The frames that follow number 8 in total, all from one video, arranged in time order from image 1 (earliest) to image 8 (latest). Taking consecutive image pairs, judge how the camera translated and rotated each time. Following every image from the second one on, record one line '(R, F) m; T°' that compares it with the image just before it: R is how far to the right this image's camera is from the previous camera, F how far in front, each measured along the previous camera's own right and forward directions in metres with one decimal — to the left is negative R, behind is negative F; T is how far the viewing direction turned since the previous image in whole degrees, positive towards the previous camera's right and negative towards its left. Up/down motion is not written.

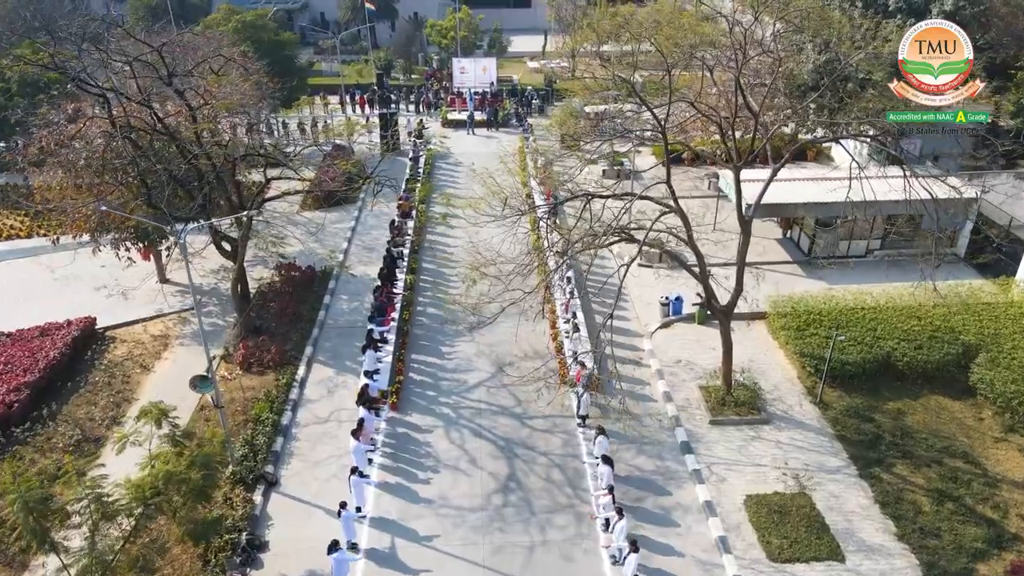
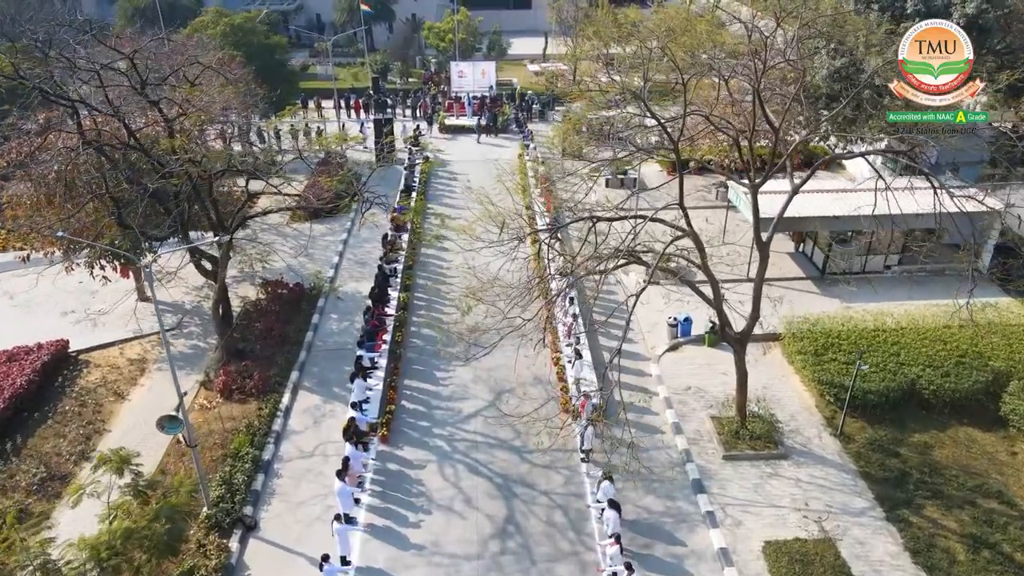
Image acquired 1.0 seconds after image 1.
(0.0, +1.0) m; 0°
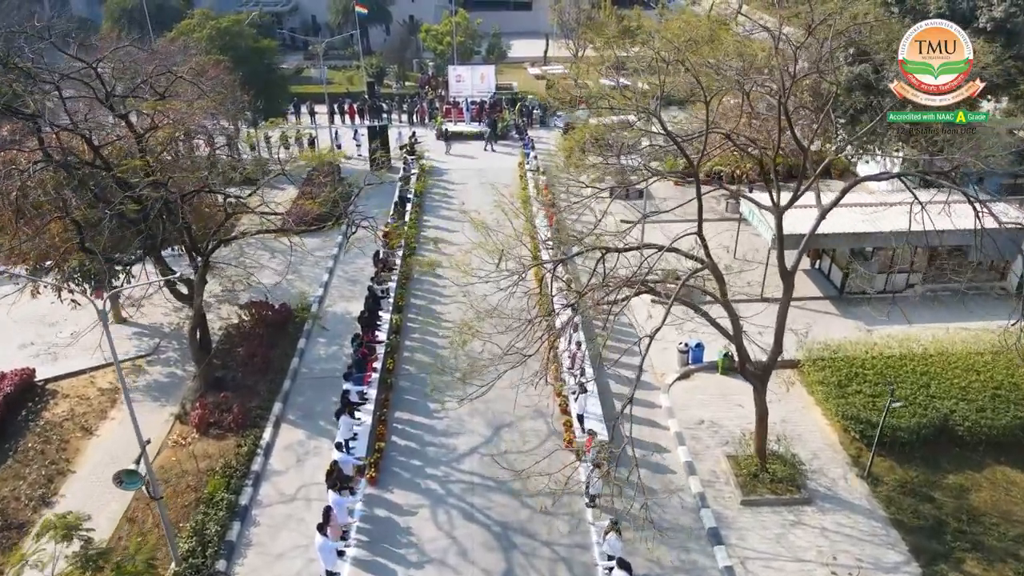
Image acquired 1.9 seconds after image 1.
(0.0, +1.1) m; 0°
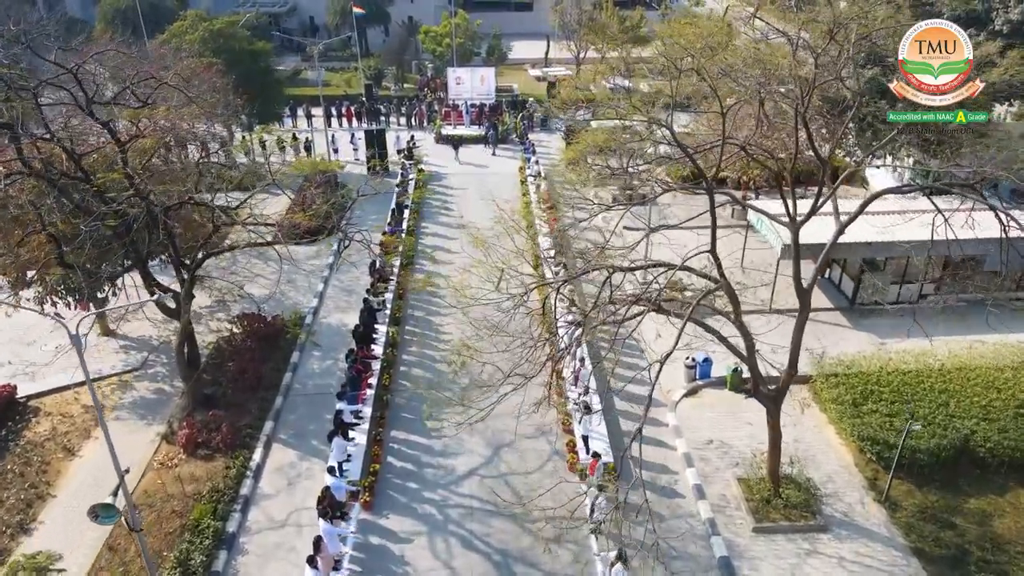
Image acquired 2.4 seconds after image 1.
(0.0, +0.6) m; 0°
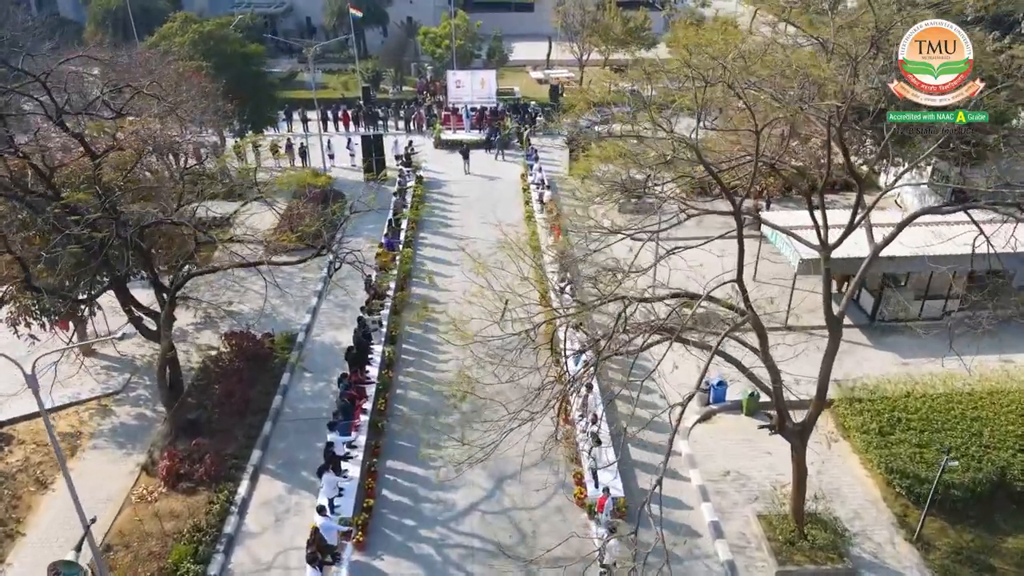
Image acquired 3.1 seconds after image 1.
(-0.1, +0.8) m; 0°
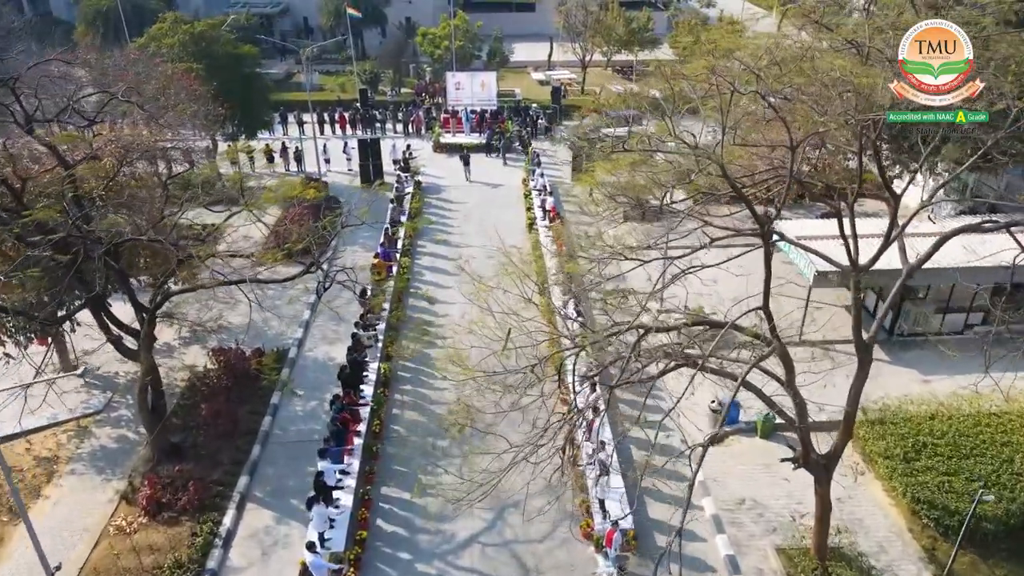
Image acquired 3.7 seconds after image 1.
(0.0, +0.7) m; 0°
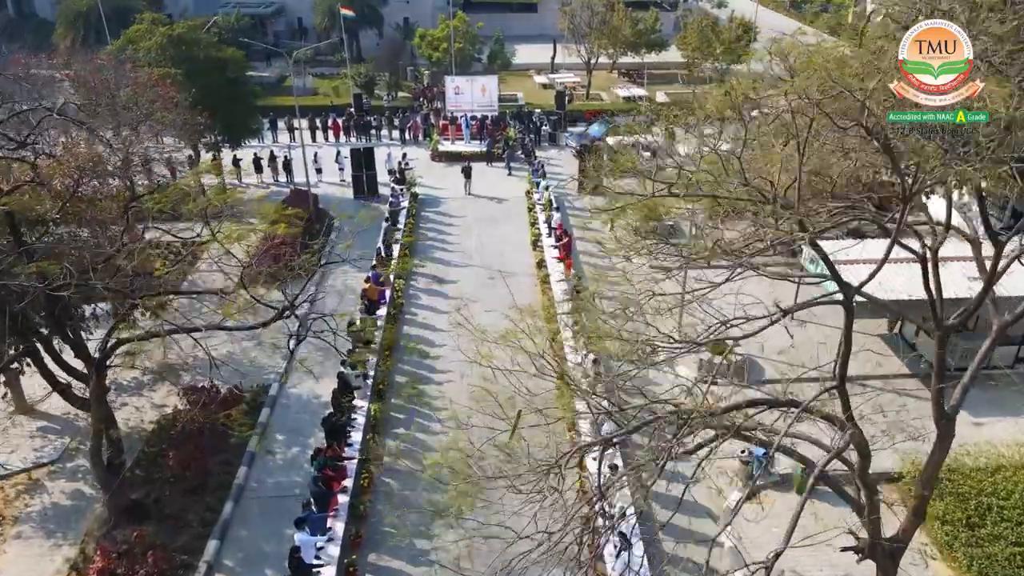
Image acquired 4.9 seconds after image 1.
(-0.1, +1.5) m; 0°
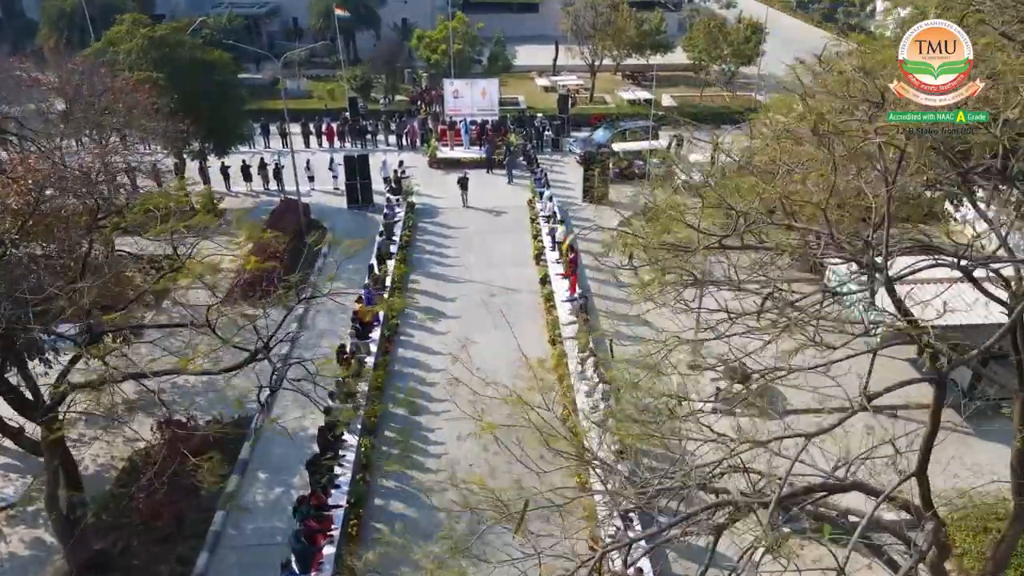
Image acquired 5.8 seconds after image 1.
(-0.1, +1.0) m; 0°
